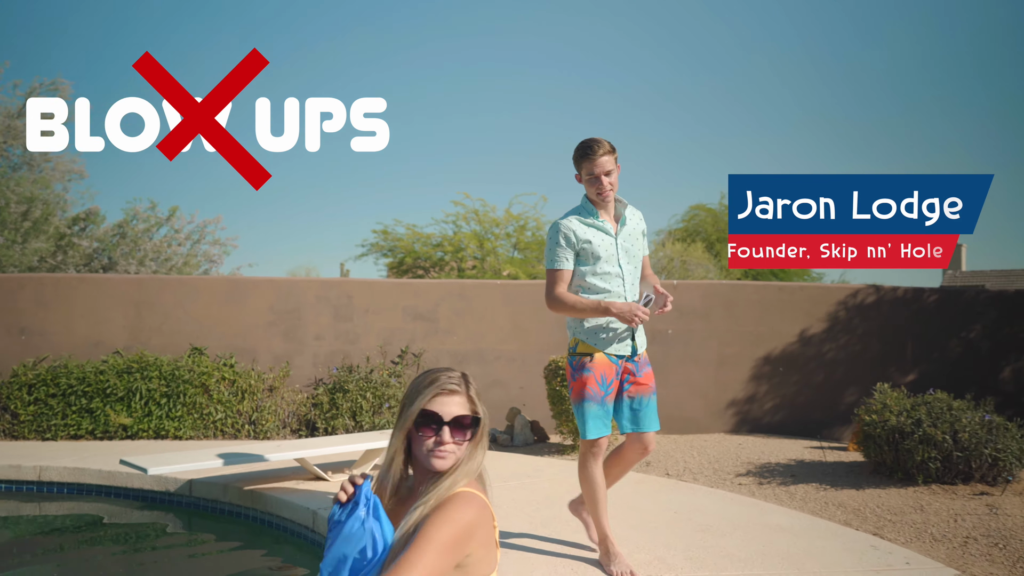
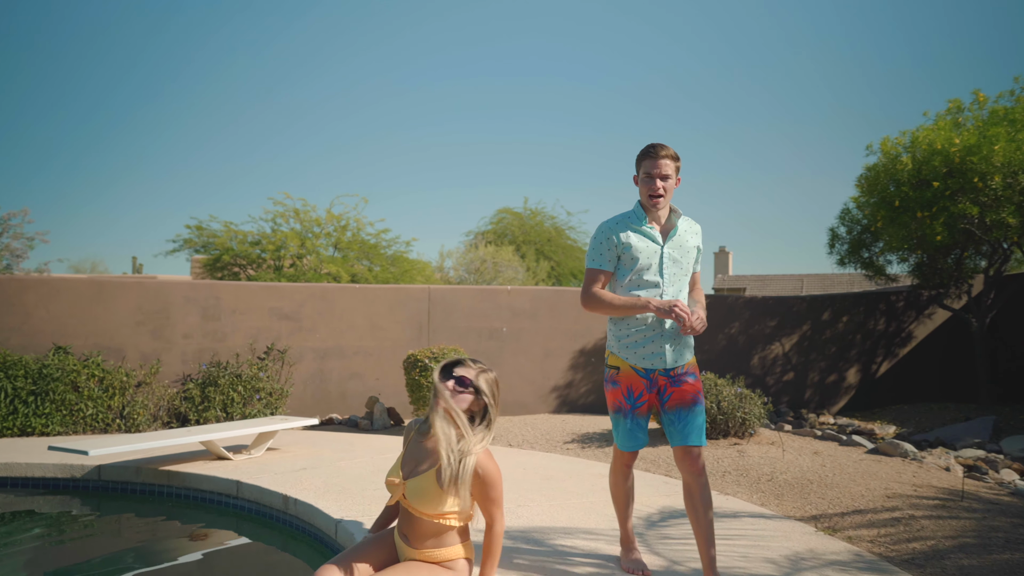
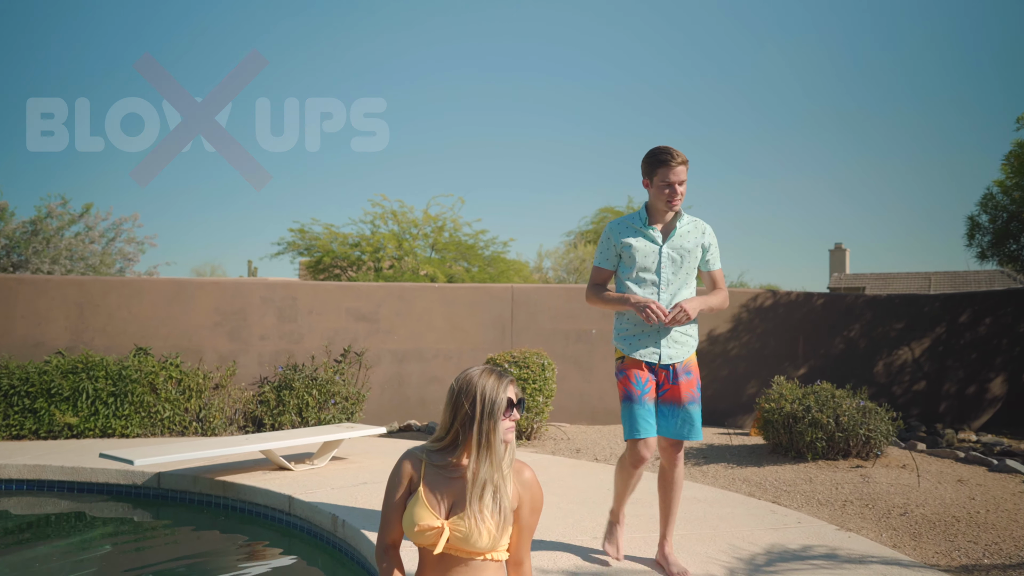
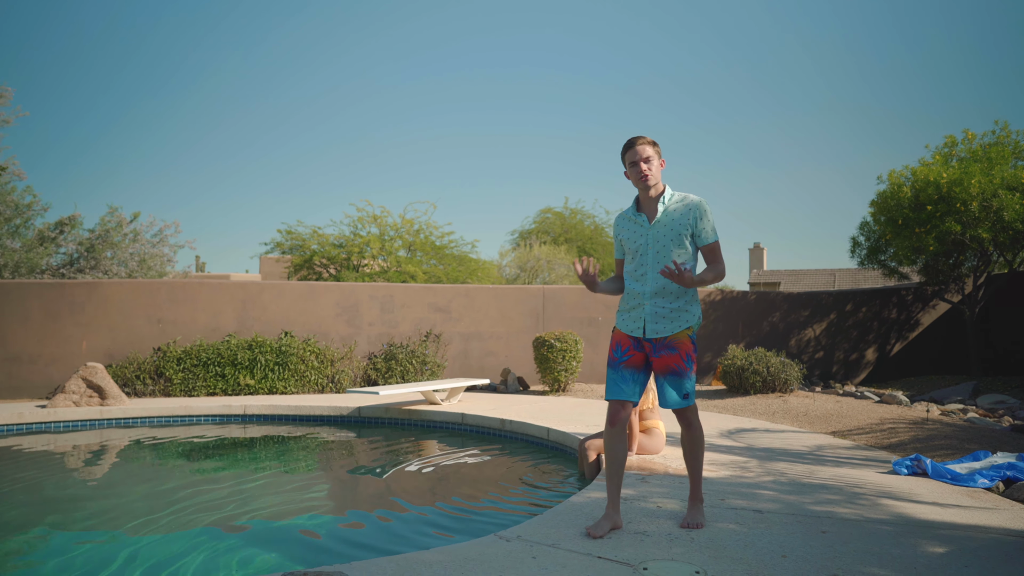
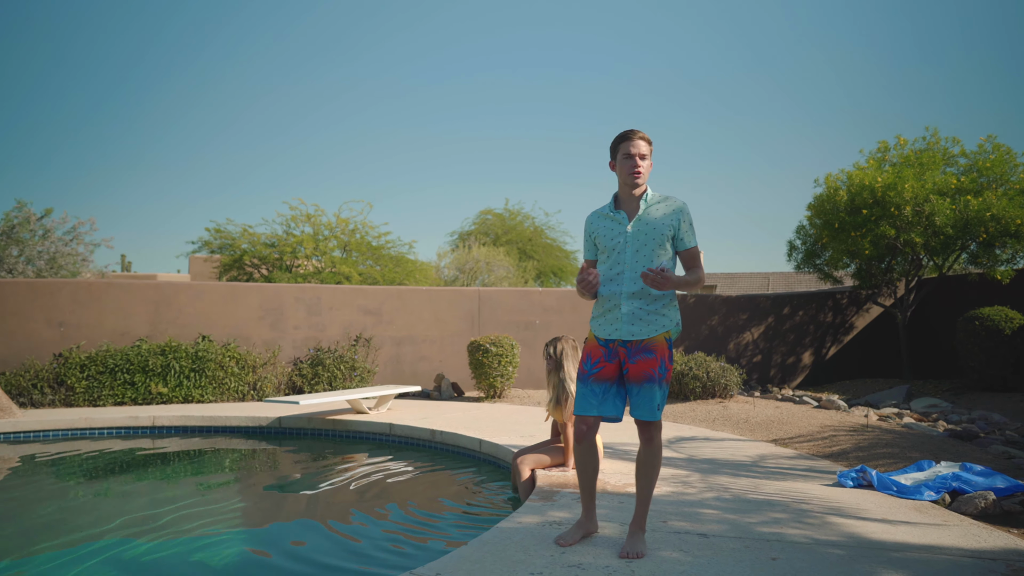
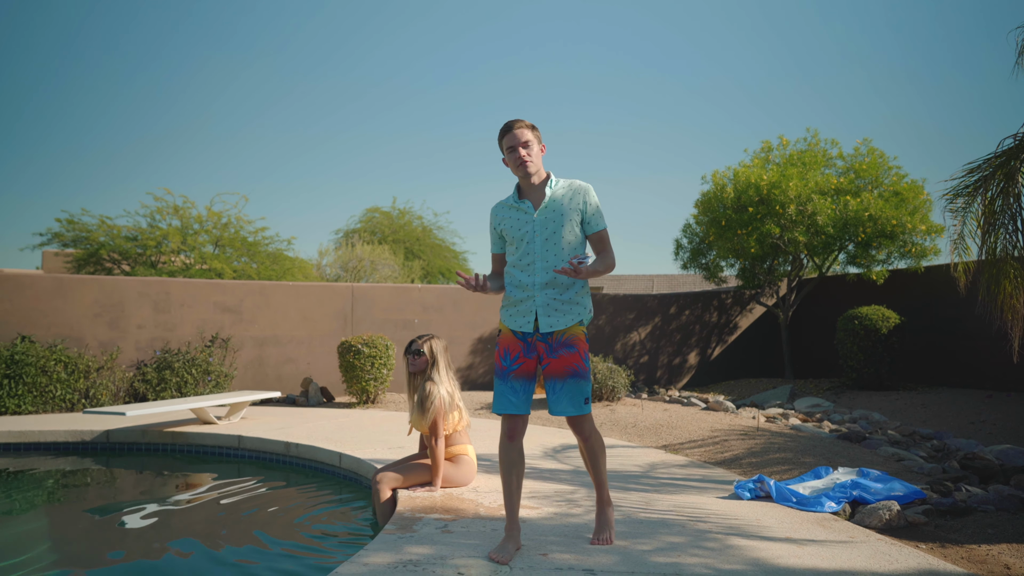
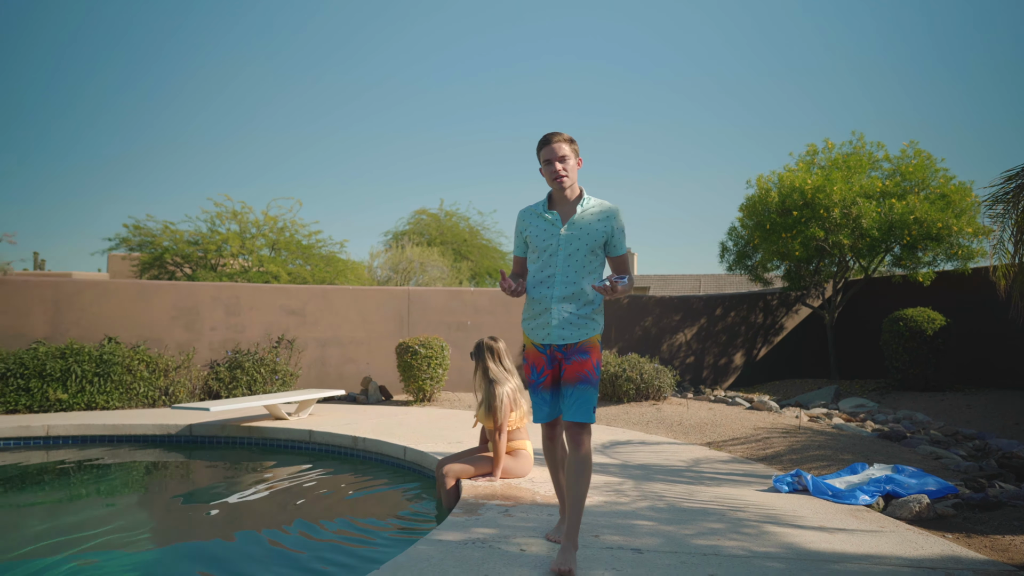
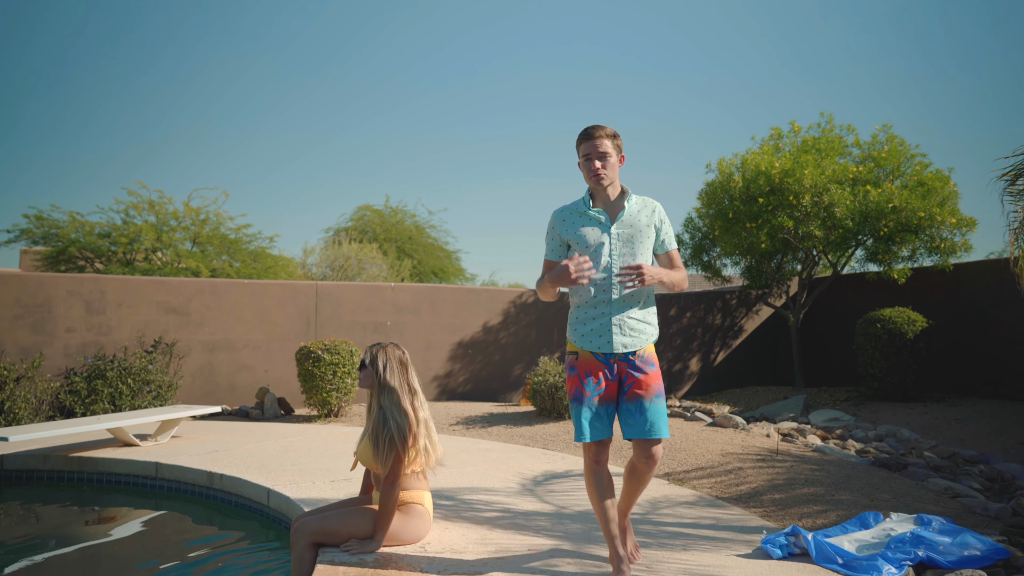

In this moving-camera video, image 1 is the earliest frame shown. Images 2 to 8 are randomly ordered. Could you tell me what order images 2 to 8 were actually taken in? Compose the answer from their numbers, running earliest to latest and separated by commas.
3, 2, 8, 6, 7, 5, 4
